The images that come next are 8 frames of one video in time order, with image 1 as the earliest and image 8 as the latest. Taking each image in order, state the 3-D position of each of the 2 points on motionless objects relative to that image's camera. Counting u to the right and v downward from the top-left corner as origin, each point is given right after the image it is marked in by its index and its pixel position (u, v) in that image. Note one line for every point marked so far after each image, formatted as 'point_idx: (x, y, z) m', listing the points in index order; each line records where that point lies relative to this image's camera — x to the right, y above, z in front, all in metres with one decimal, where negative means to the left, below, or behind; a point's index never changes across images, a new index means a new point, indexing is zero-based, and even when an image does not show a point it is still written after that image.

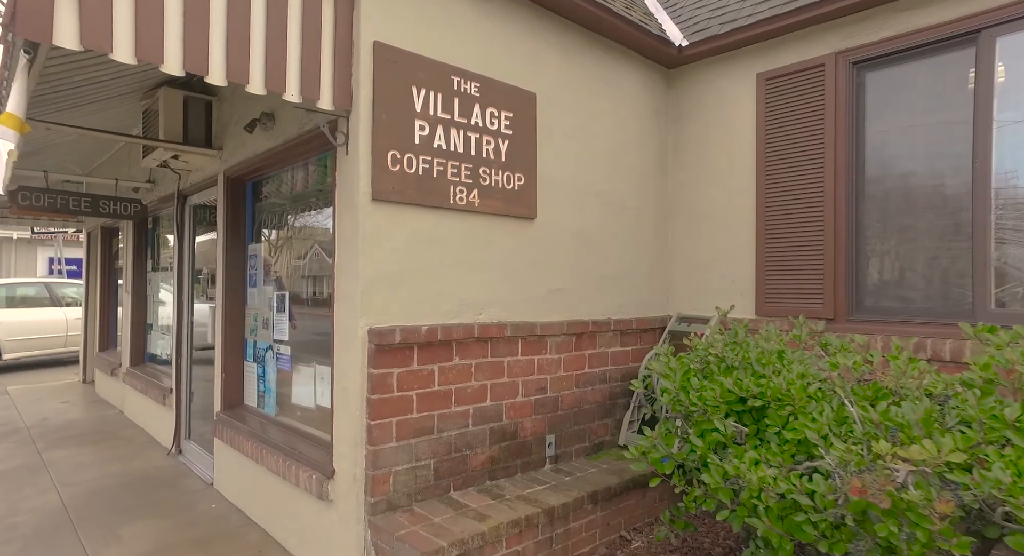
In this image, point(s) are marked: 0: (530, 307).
0: (+0.1, -0.2, +3.5) m
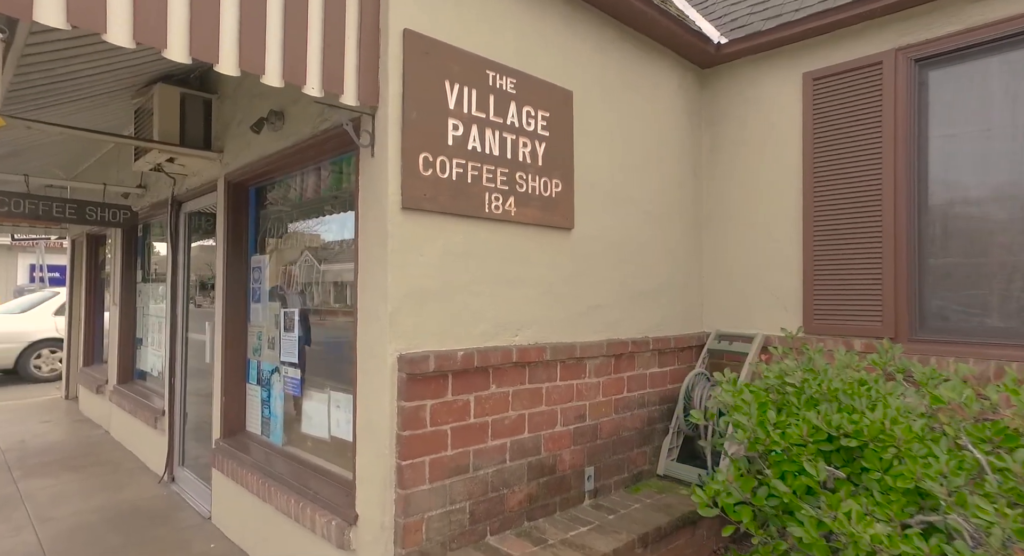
0: (+0.3, -0.2, +3.1) m
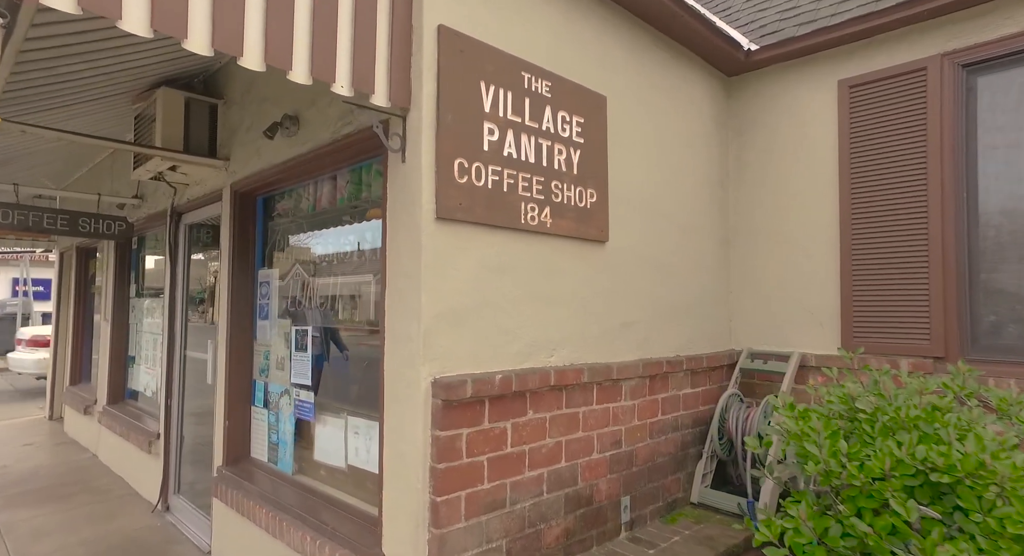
0: (+0.4, -0.3, +2.9) m
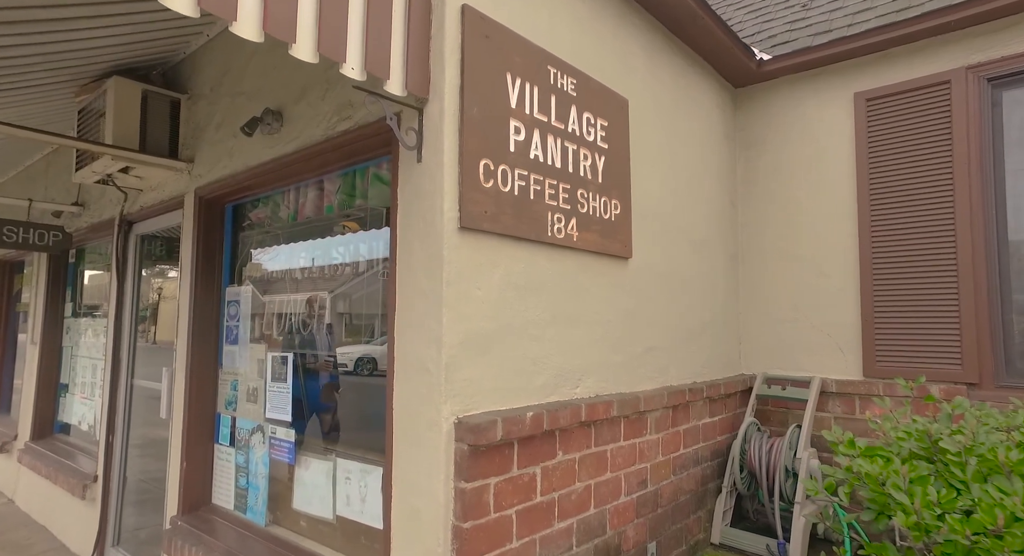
0: (+0.5, -0.4, +2.6) m
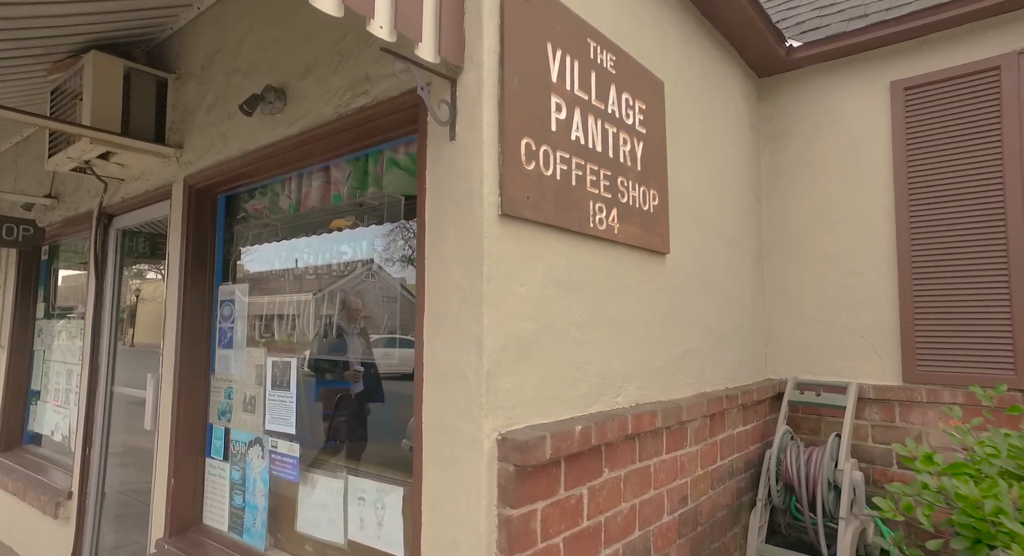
0: (+0.6, -0.4, +2.4) m
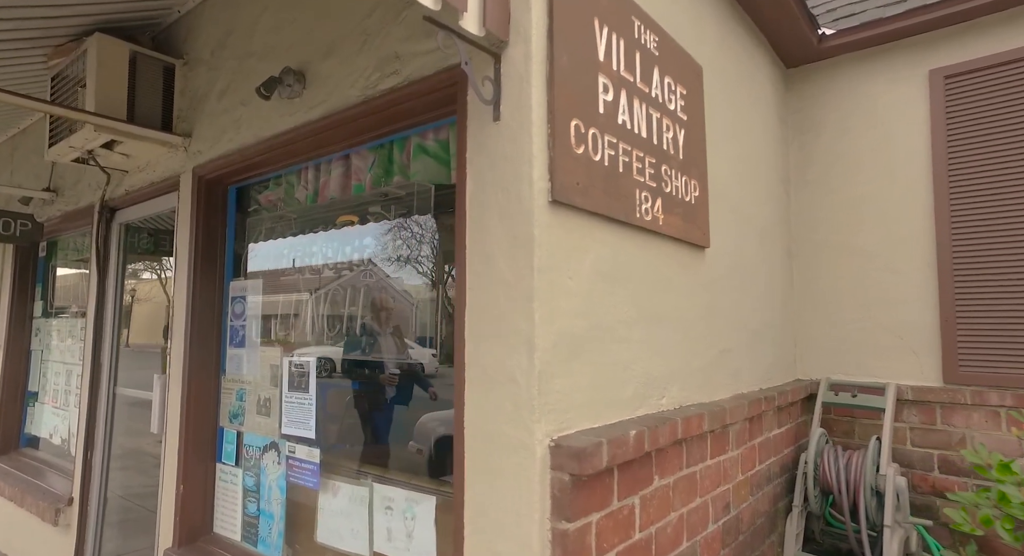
0: (+0.7, -0.4, +2.3) m
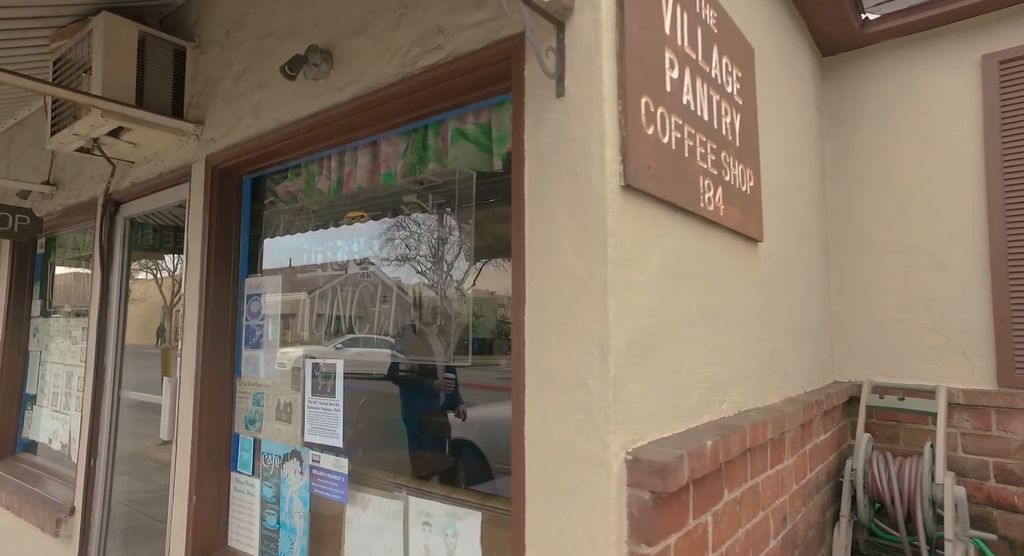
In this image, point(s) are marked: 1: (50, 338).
0: (+0.9, -0.4, +2.1) m
1: (-3.1, -0.4, +4.0) m
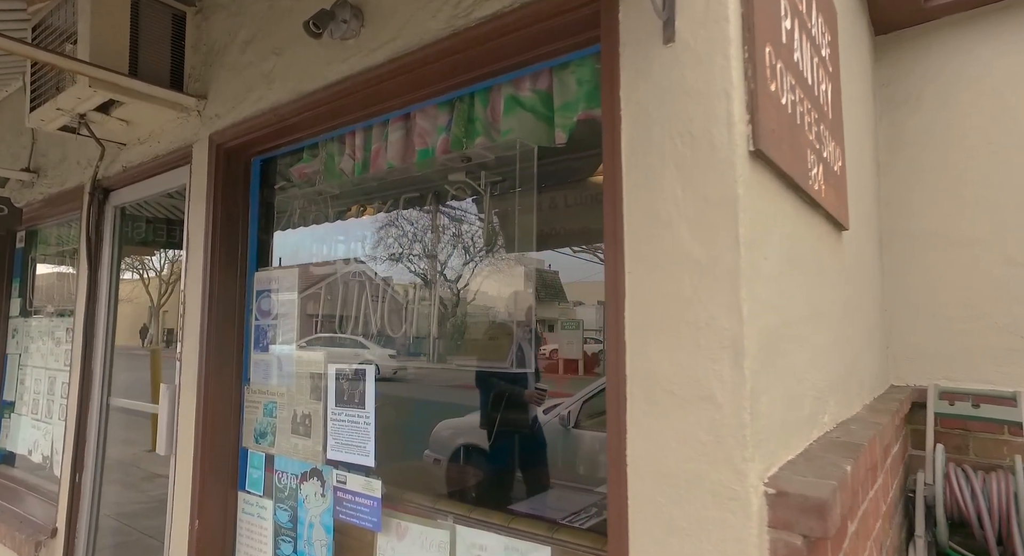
0: (+1.1, -0.4, +1.9) m
1: (-2.9, -0.4, +3.7) m
